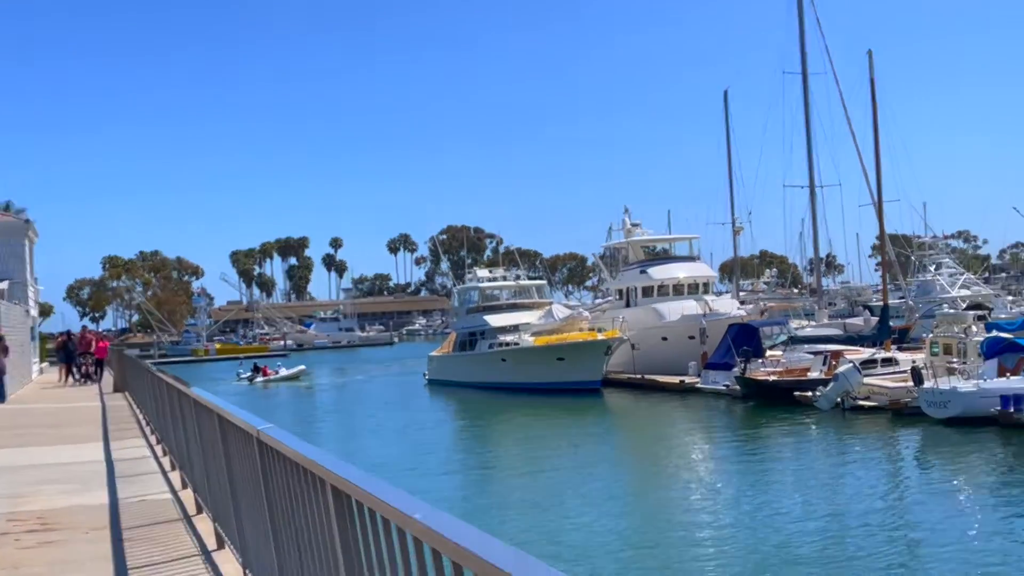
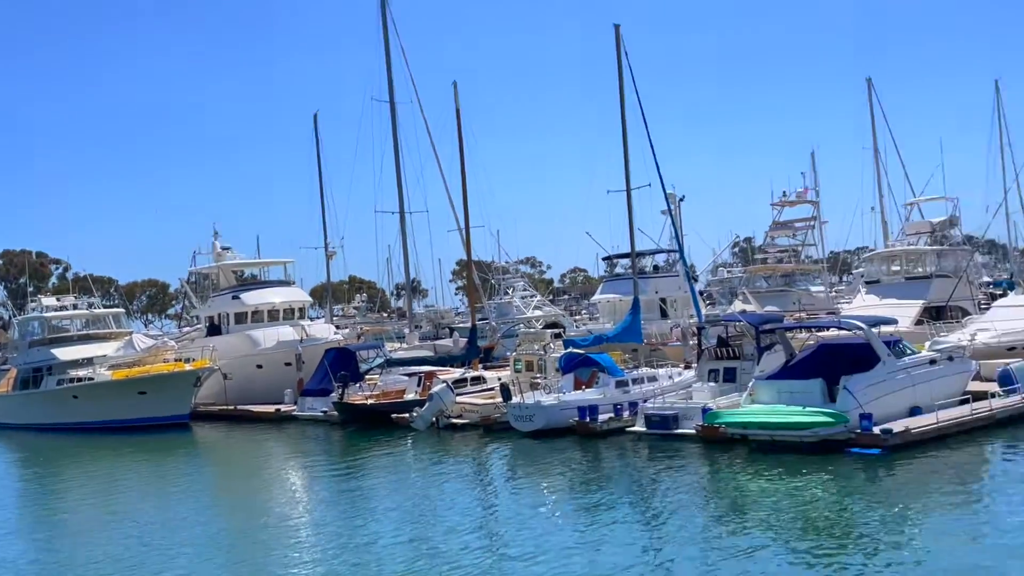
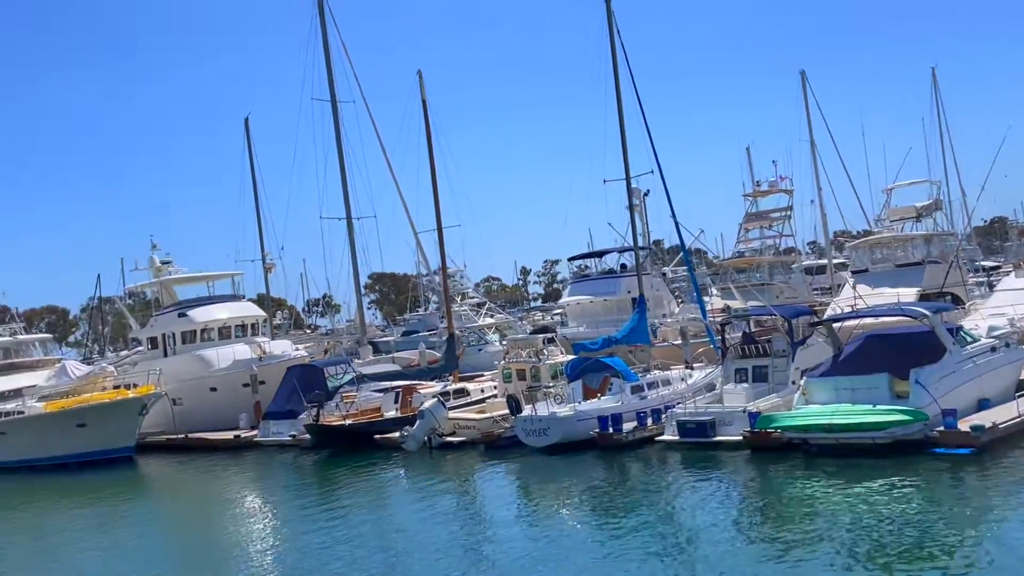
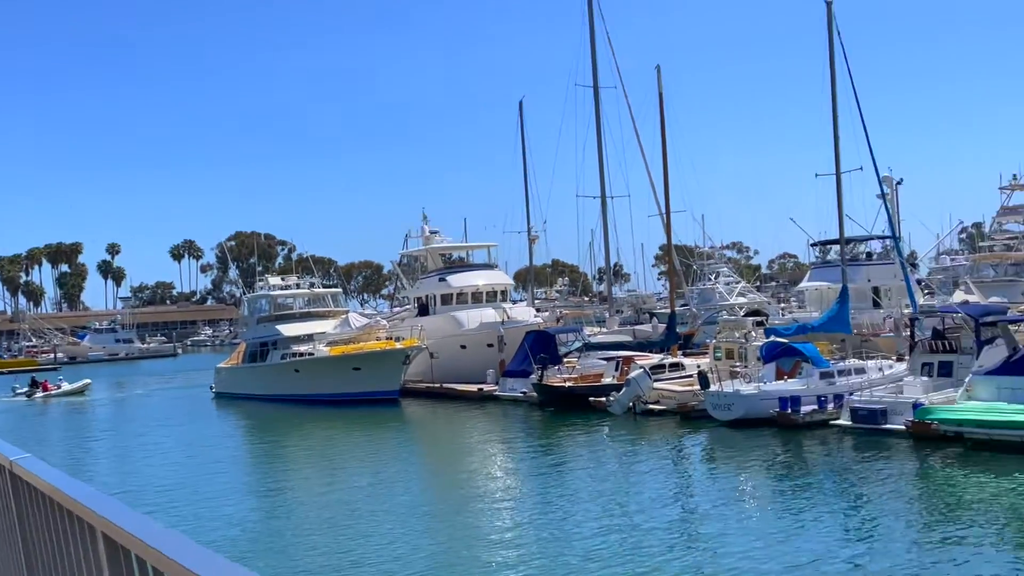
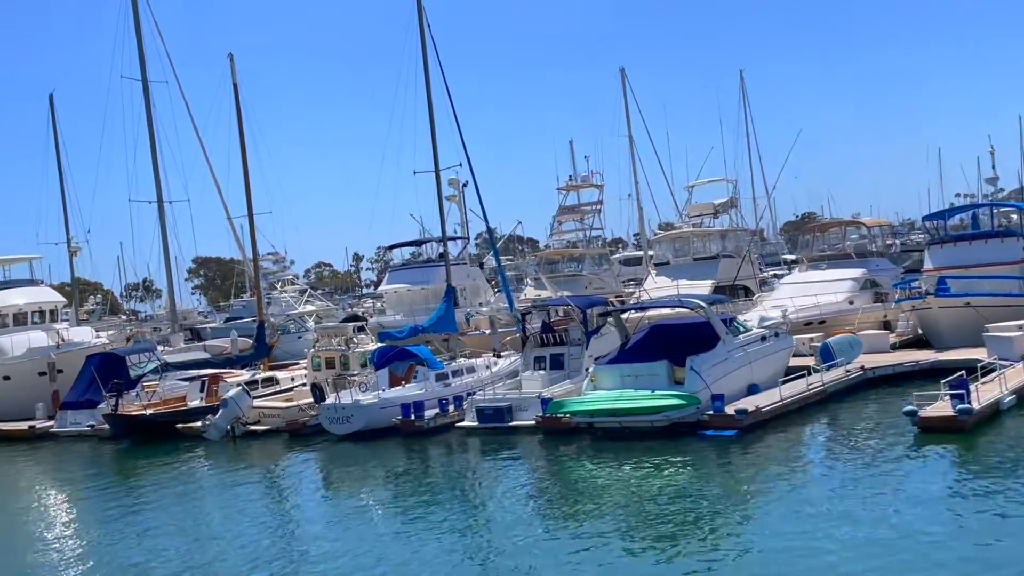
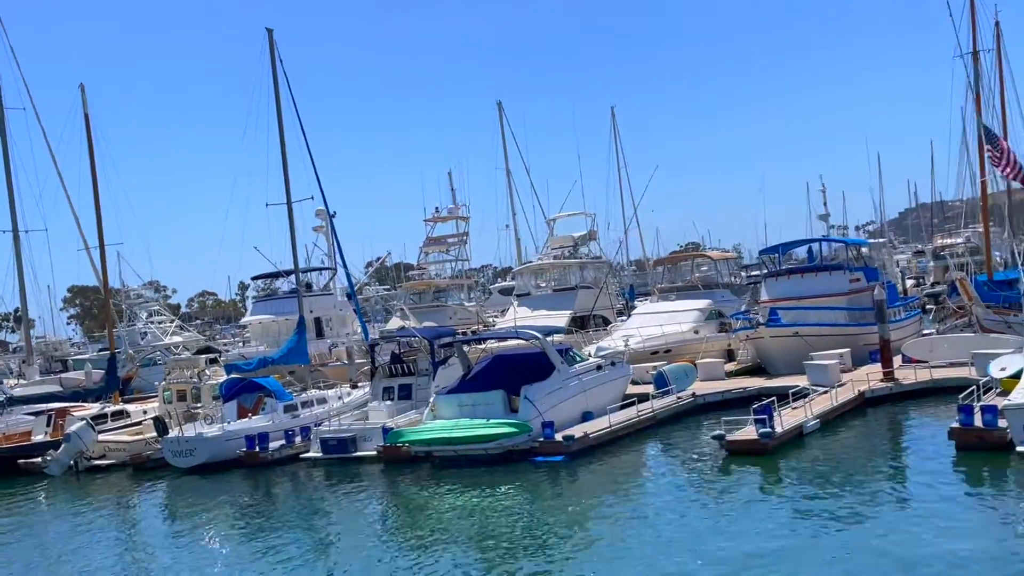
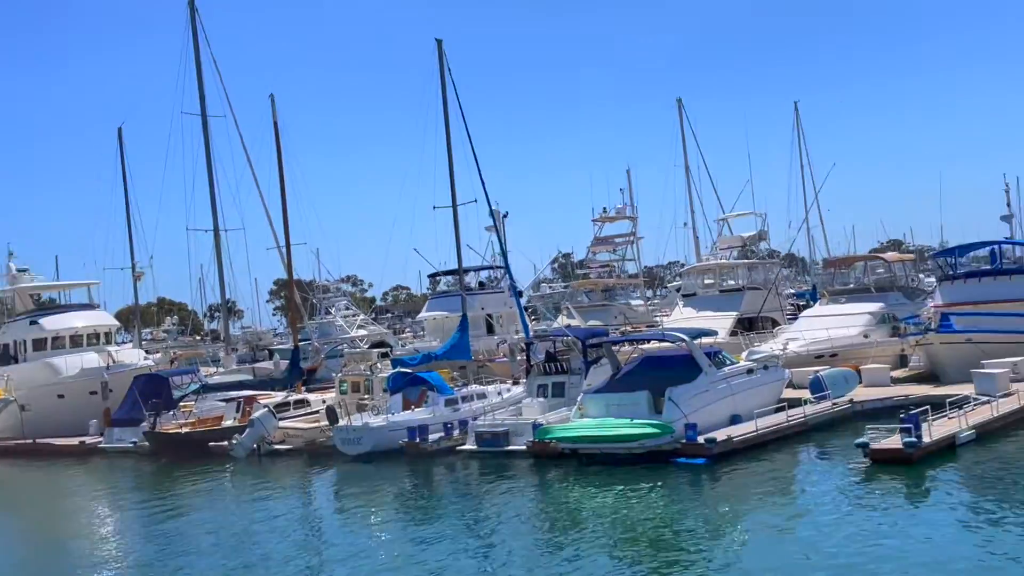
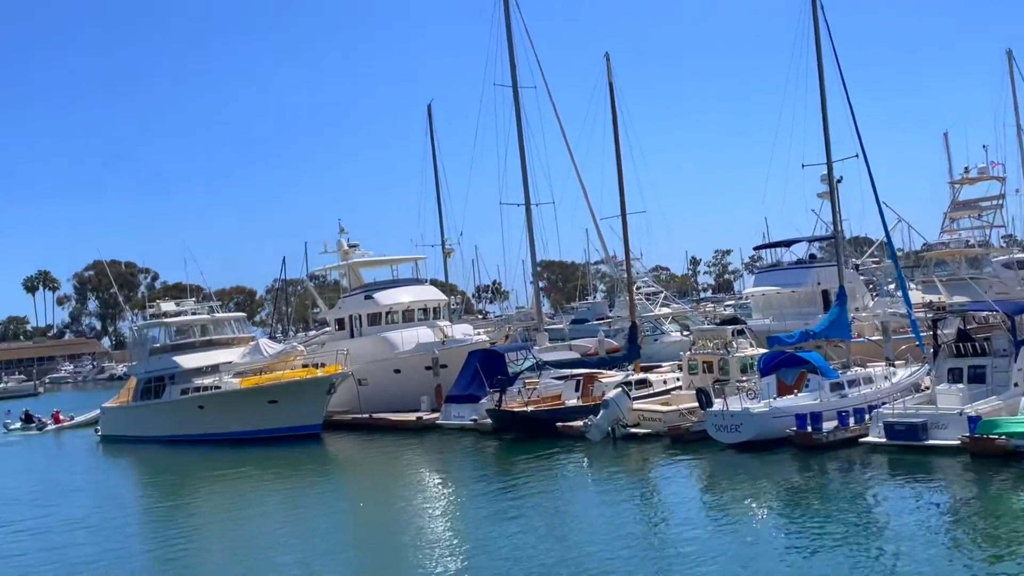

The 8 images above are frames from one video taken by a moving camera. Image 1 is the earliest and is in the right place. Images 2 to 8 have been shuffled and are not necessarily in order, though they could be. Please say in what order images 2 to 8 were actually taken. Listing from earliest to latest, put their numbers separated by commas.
4, 2, 7, 6, 5, 3, 8
